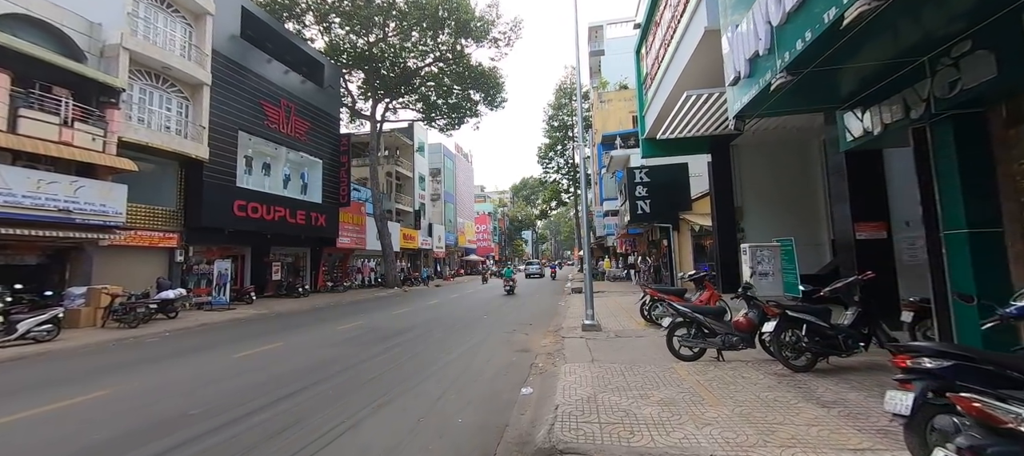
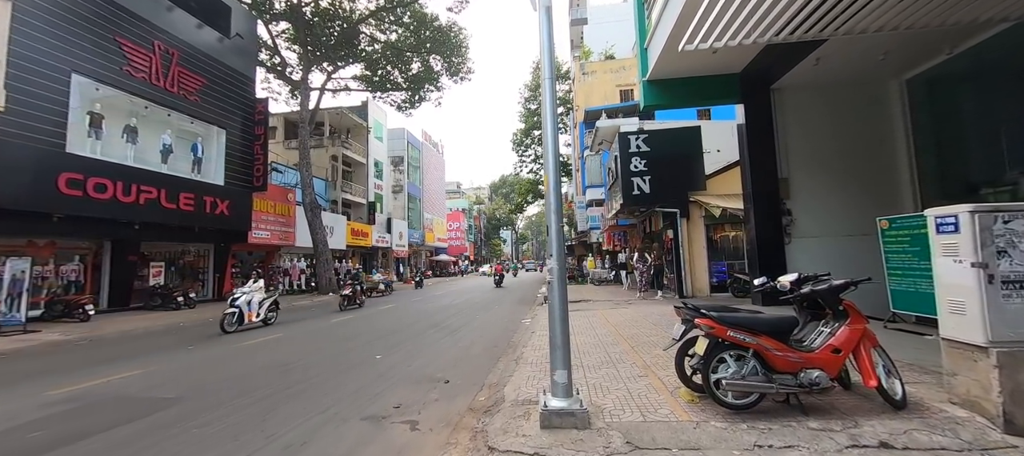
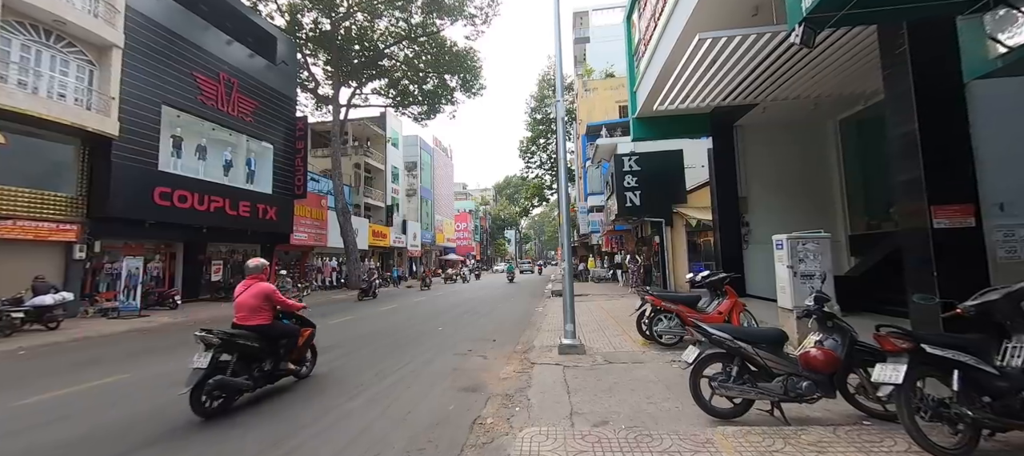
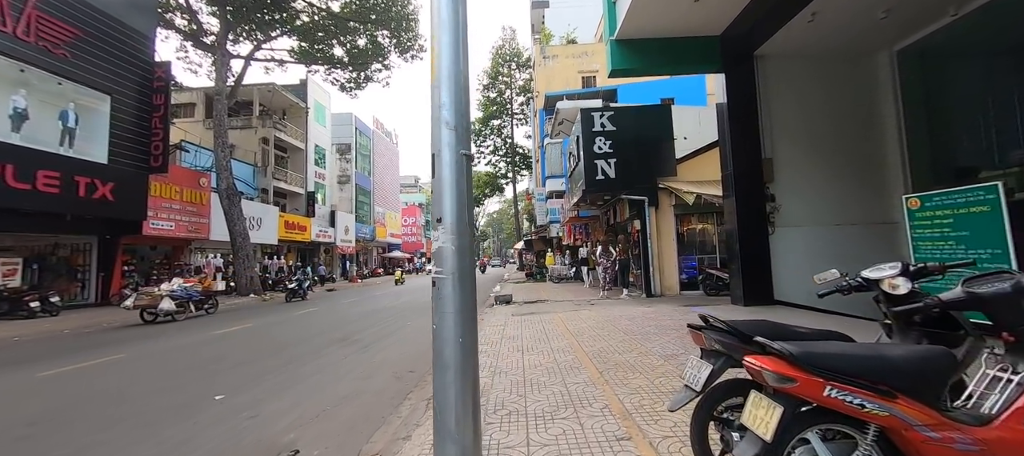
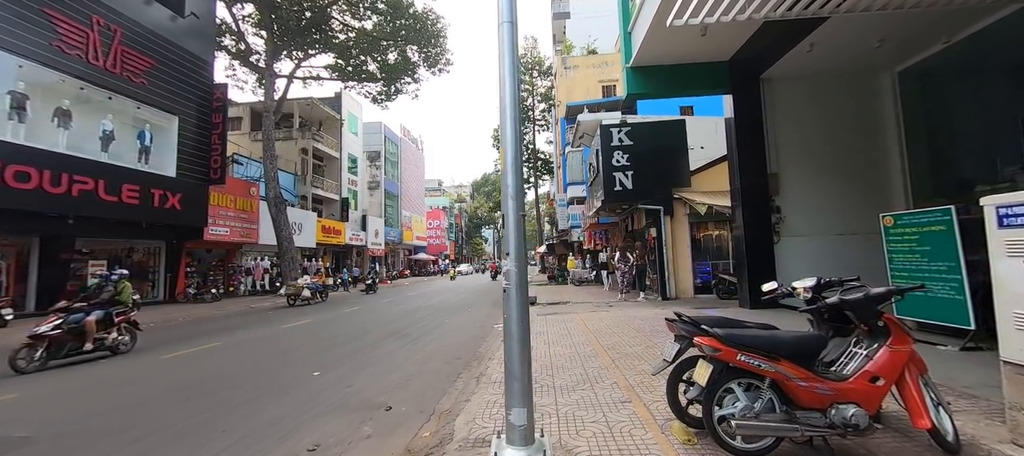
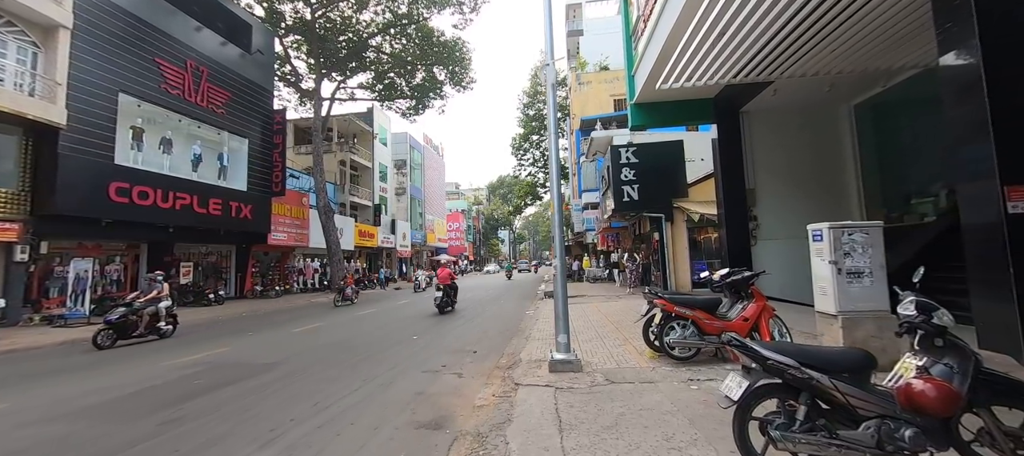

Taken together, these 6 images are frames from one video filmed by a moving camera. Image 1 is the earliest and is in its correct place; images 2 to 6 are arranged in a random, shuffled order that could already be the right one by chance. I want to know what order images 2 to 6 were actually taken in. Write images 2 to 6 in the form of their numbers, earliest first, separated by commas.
3, 6, 2, 5, 4
